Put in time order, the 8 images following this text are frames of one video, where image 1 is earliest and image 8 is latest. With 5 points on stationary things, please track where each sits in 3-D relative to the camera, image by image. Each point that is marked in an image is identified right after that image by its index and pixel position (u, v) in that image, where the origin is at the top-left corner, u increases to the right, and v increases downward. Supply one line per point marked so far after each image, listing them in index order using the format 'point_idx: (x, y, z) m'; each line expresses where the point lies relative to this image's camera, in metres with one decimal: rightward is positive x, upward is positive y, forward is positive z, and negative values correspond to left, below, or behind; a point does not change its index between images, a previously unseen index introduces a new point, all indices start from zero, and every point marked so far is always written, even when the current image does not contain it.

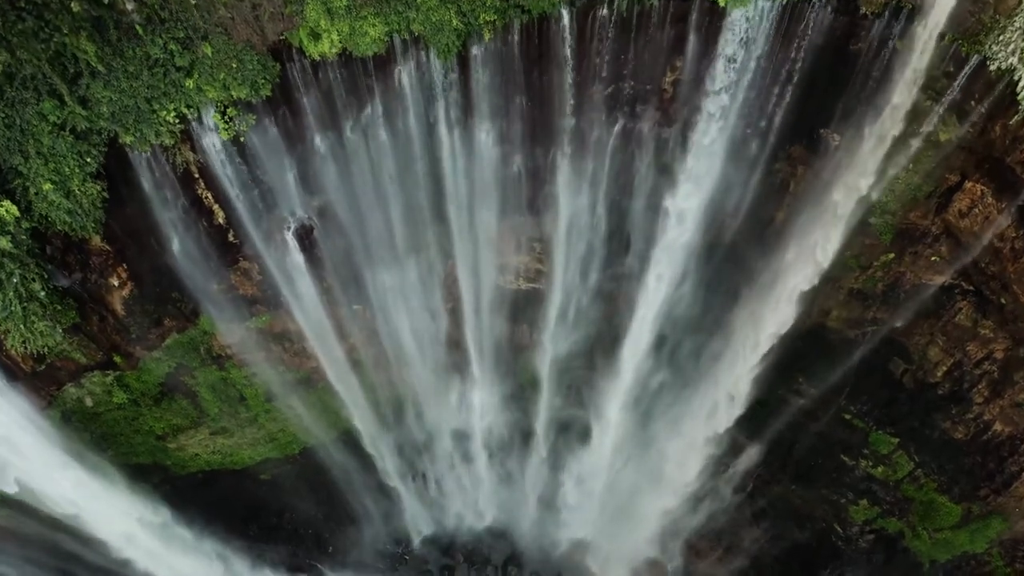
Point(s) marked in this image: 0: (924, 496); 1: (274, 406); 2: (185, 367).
0: (+6.2, -3.1, +10.7) m
1: (-3.7, -1.8, +11.0) m
2: (-4.6, -1.1, +10.1) m
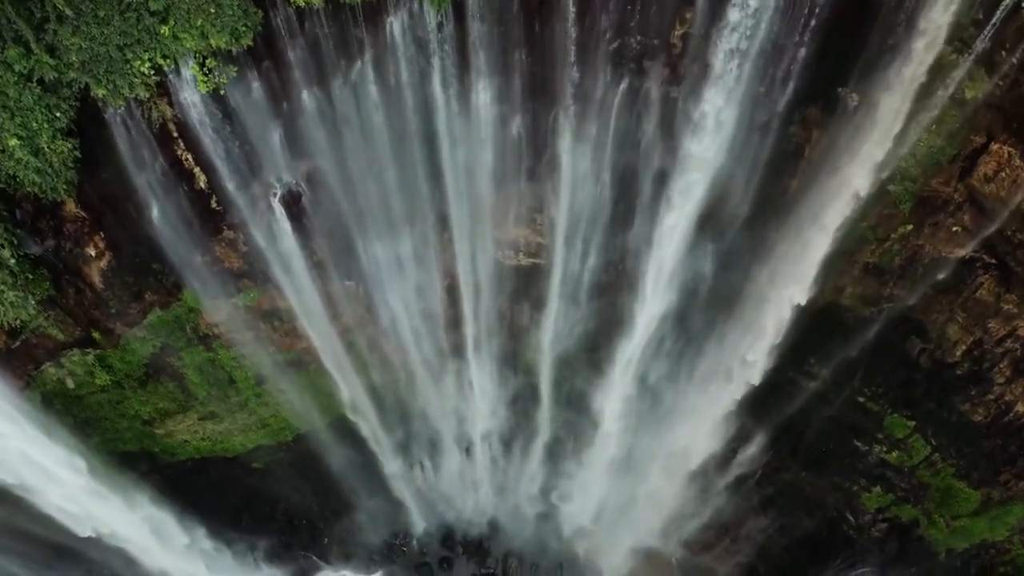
0: (+6.2, -2.8, +10.3) m
1: (-3.7, -1.5, +10.6) m
2: (-4.6, -0.8, +9.7) m
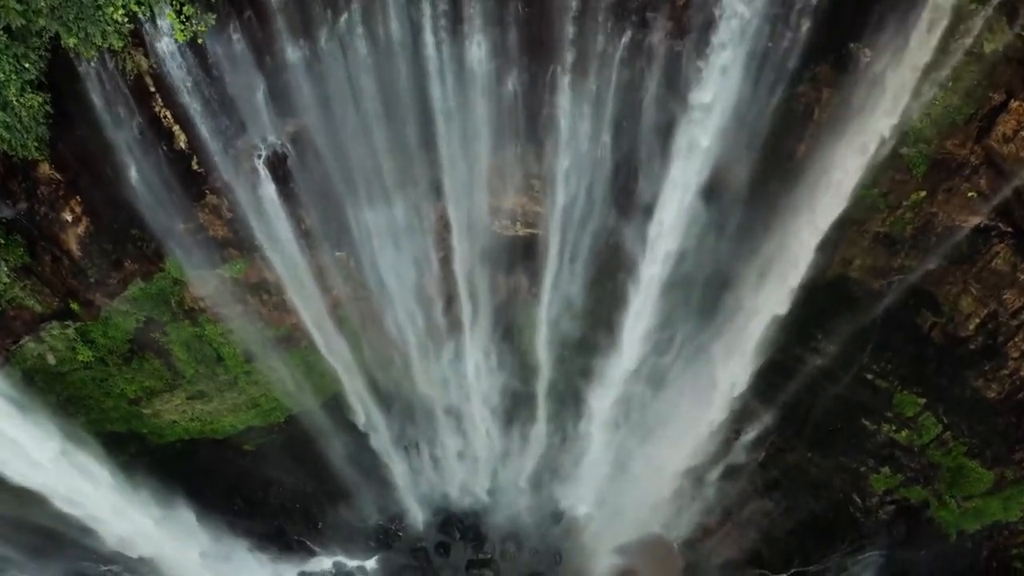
0: (+6.1, -2.4, +9.9) m
1: (-3.7, -1.1, +10.3) m
2: (-4.7, -0.4, +9.3) m
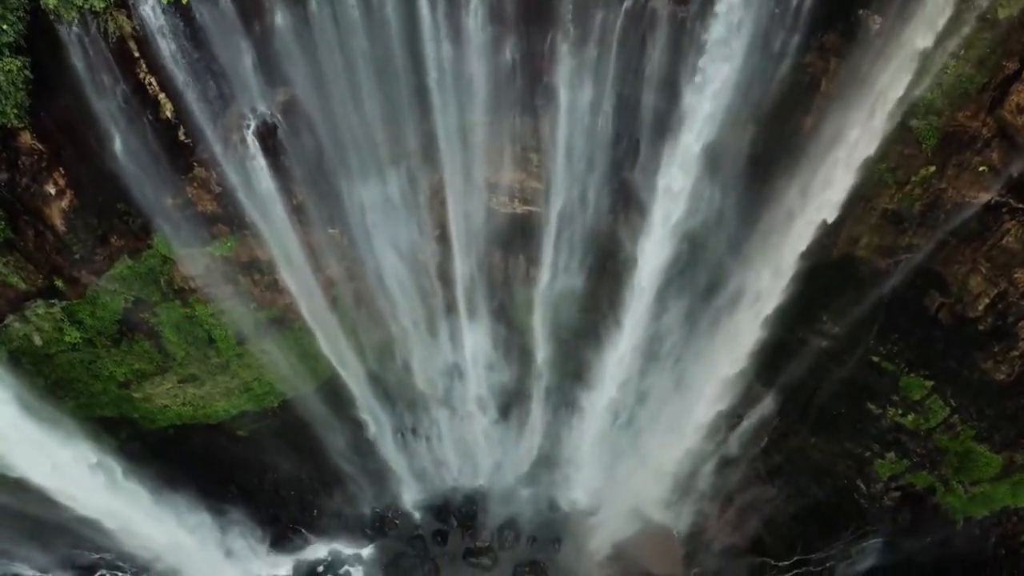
0: (+6.1, -2.2, +9.7) m
1: (-3.8, -0.9, +10.0) m
2: (-4.7, -0.2, +9.1) m
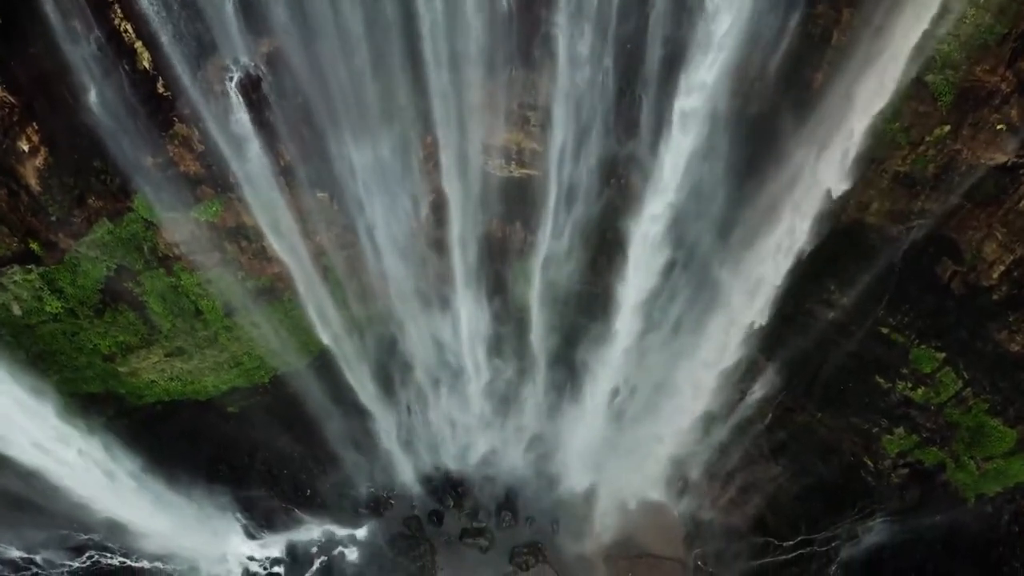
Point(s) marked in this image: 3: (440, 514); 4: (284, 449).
0: (+6.1, -1.7, +9.4) m
1: (-3.8, -0.4, +9.7) m
2: (-4.7, +0.2, +8.8) m
3: (-1.2, -3.6, +11.5) m
4: (-3.7, -2.6, +11.4) m
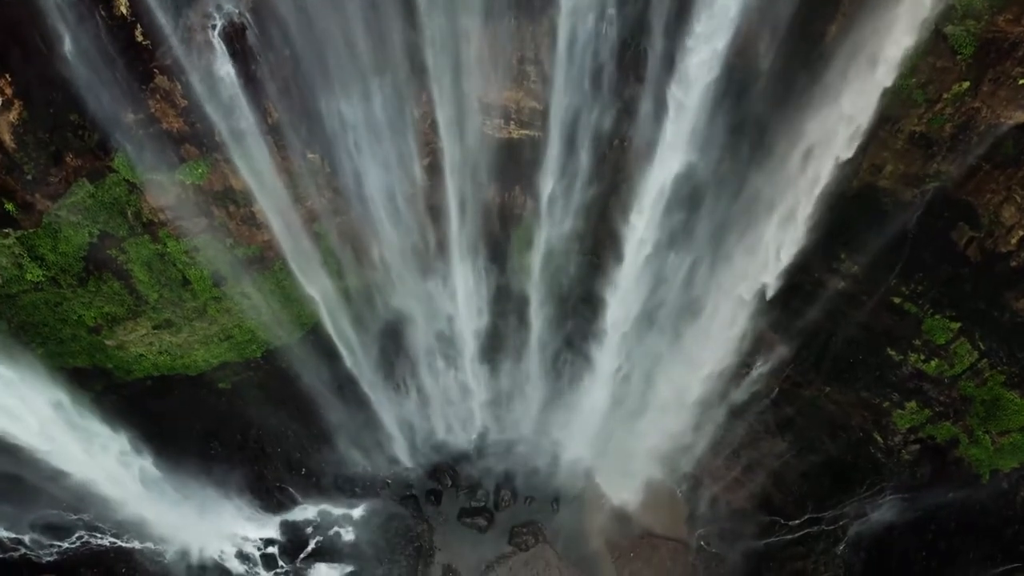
0: (+6.1, -1.3, +9.1) m
1: (-3.8, 0.0, +9.4) m
2: (-4.7, +0.6, +8.4) m
3: (-1.2, -3.2, +11.2) m
4: (-3.7, -2.1, +11.1) m
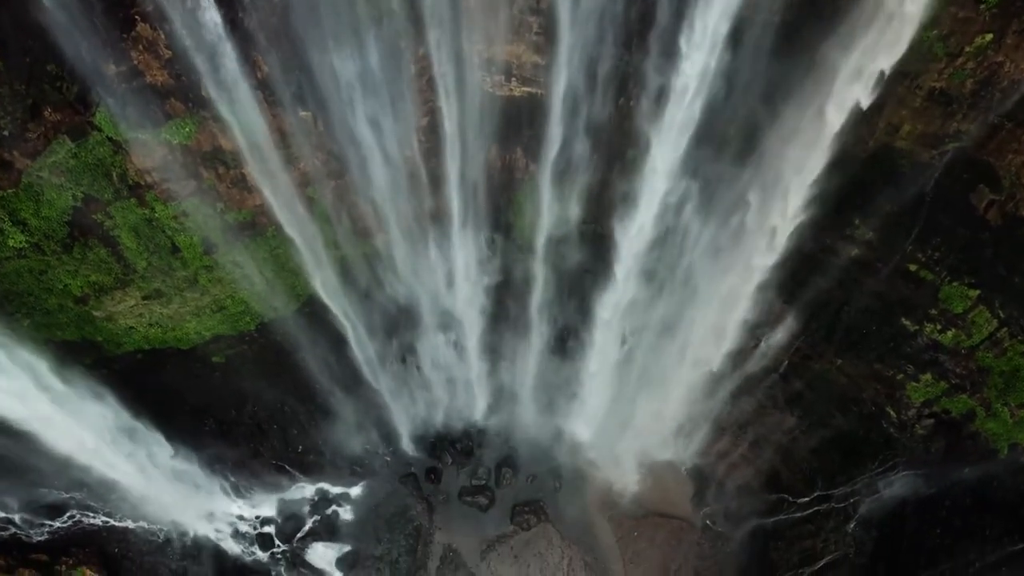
0: (+6.1, -0.9, +8.8) m
1: (-3.8, +0.4, +9.0) m
2: (-4.7, +1.0, +8.1) m
3: (-1.1, -2.8, +10.9) m
4: (-3.7, -1.7, +10.8) m
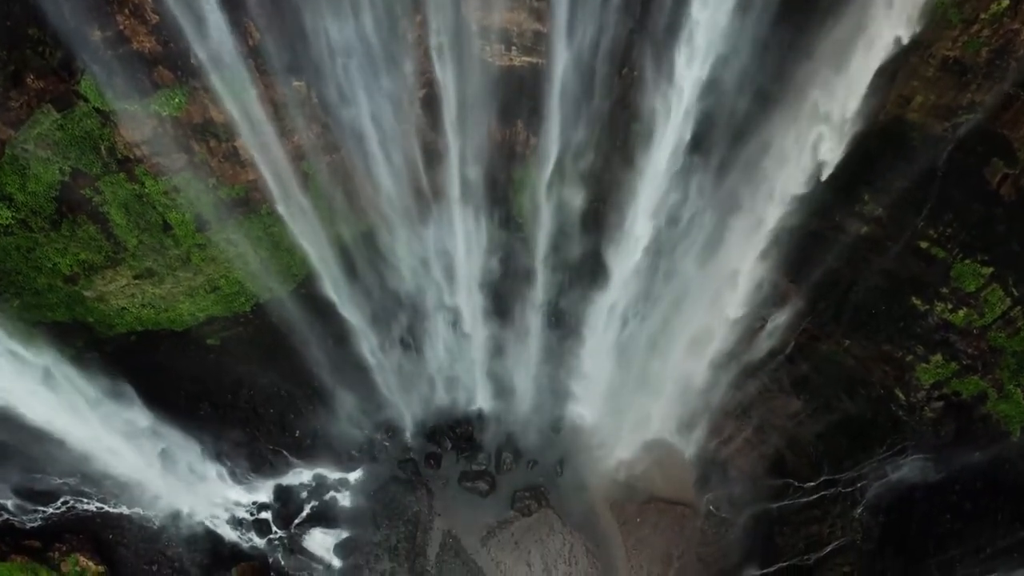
0: (+6.1, -0.7, +8.6) m
1: (-3.8, +0.6, +8.8) m
2: (-4.7, +1.2, +7.9) m
3: (-1.1, -2.5, +10.7) m
4: (-3.6, -1.4, +10.6) m
